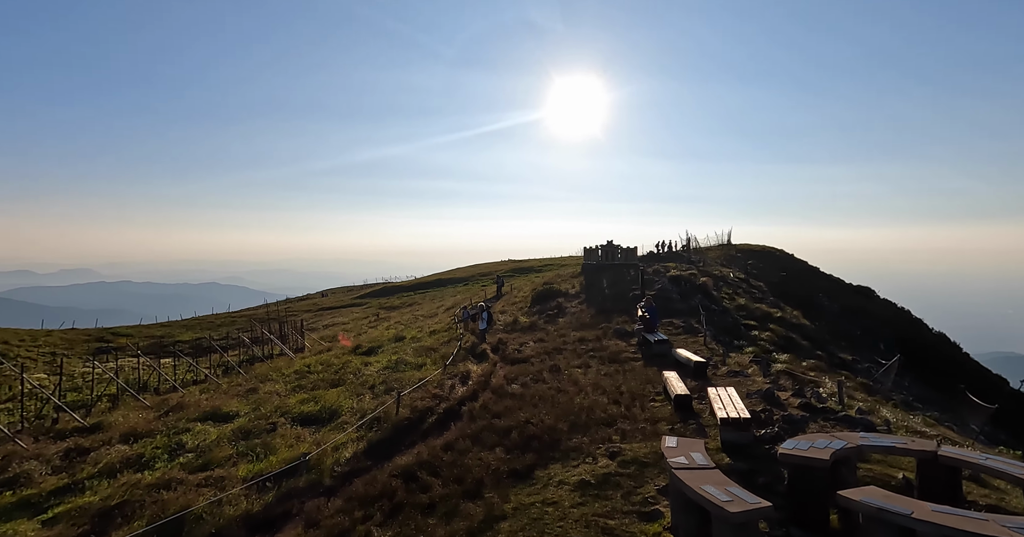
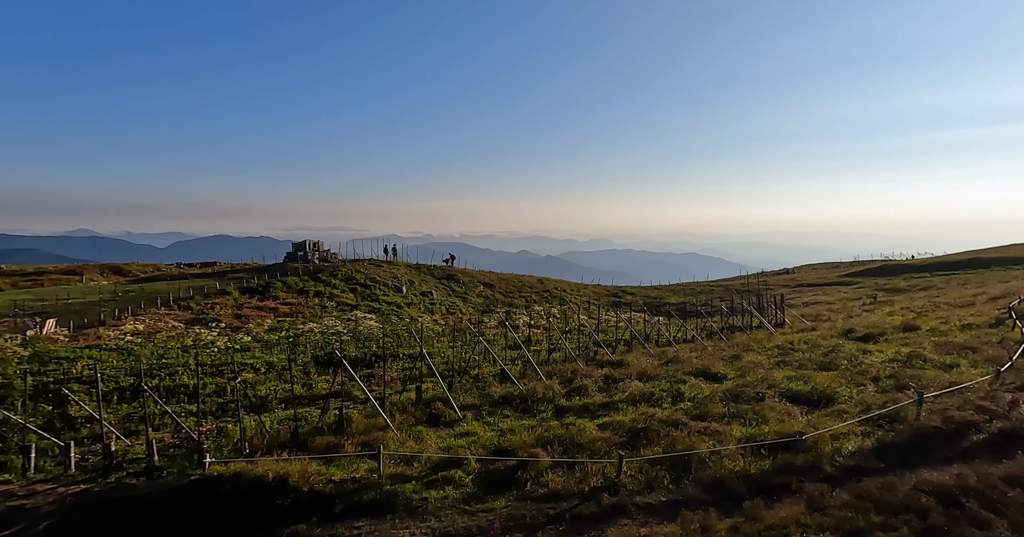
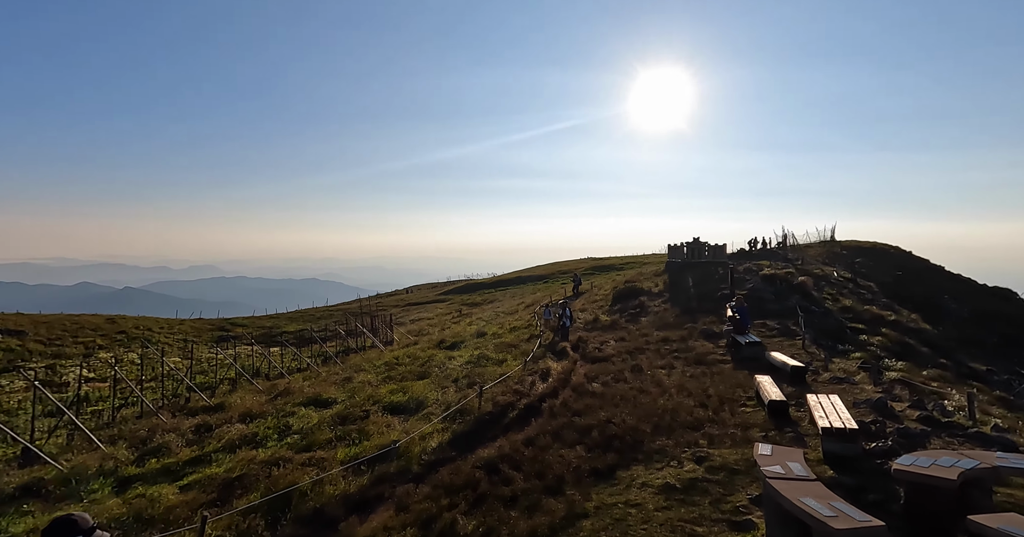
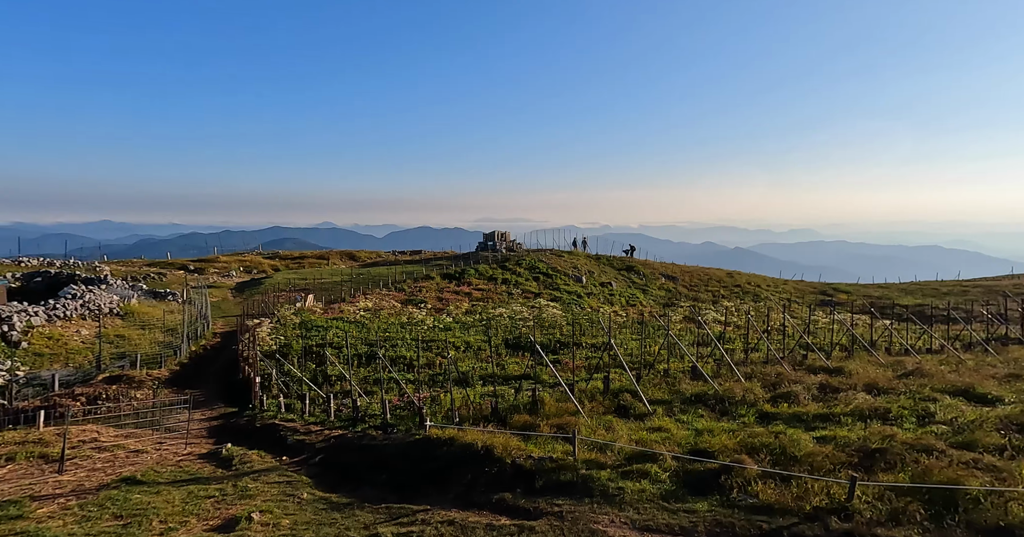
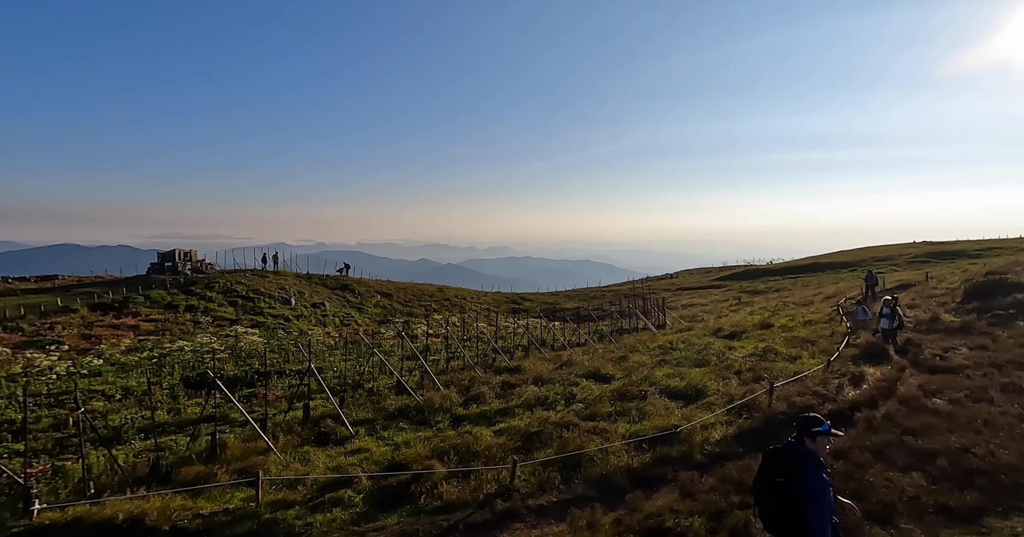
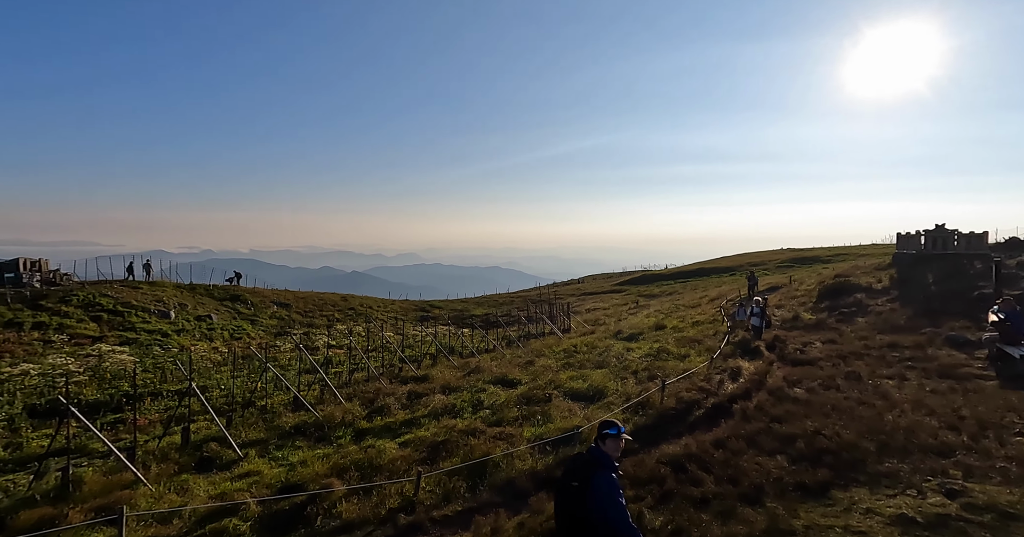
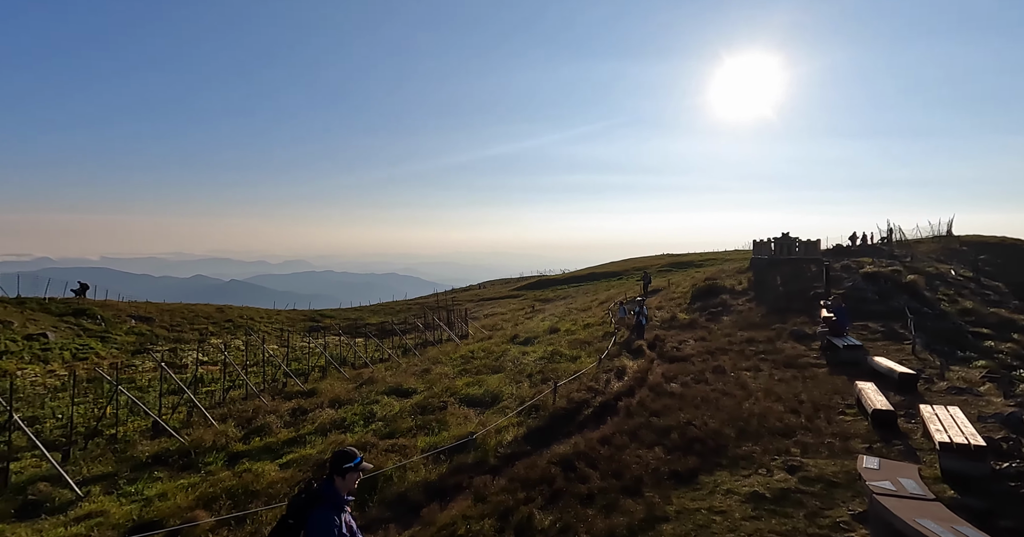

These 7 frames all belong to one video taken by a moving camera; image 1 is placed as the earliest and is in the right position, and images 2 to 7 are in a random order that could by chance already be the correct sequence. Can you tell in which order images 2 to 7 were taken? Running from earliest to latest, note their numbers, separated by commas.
3, 7, 6, 5, 2, 4
